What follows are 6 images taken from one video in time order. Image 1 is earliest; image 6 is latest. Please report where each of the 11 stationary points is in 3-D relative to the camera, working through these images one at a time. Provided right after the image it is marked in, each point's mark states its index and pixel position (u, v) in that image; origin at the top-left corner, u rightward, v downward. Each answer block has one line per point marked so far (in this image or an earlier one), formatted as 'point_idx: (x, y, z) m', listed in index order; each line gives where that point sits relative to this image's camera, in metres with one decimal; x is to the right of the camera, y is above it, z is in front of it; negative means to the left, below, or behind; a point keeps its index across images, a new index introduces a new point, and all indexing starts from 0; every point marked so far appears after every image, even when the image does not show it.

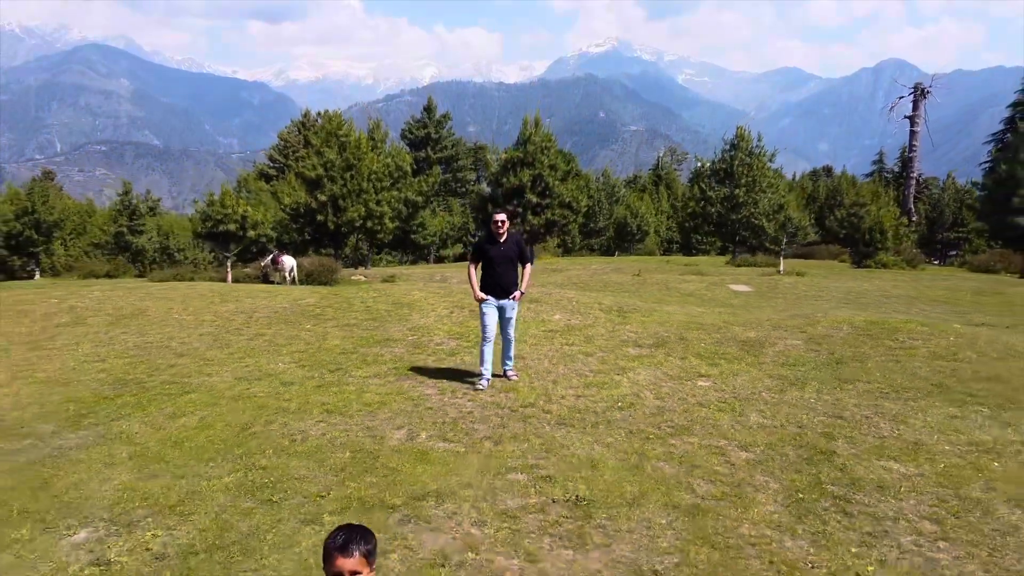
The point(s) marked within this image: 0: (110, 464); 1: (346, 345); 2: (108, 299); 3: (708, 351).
0: (-3.9, -1.7, +6.7) m
1: (-3.0, -1.0, +12.1) m
2: (-10.1, -0.3, +16.7) m
3: (+3.5, -1.1, +11.6) m
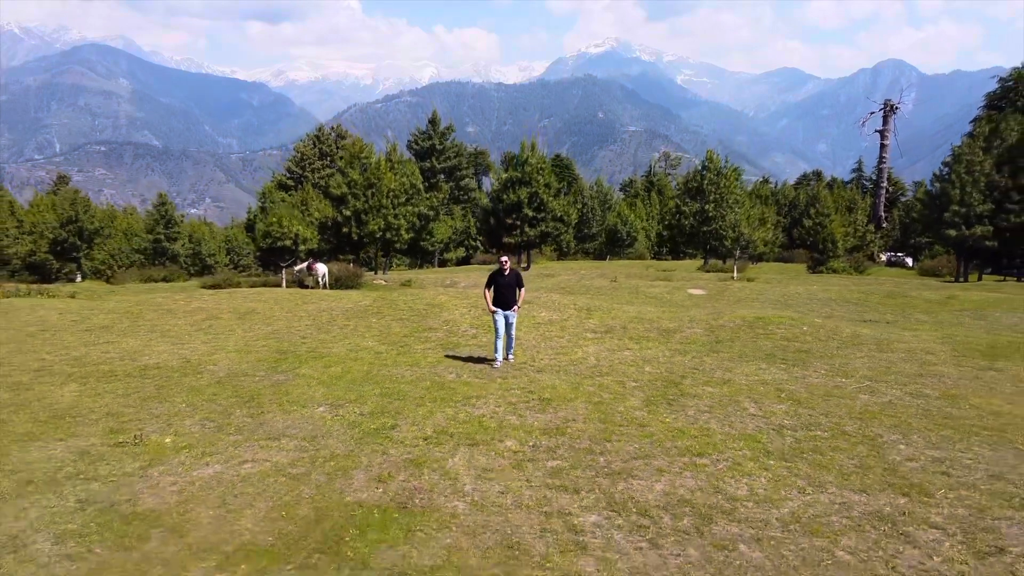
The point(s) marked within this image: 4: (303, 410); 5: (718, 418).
0: (-3.9, -1.9, +13.0) m
1: (-3.0, -1.2, +18.4) m
2: (-10.1, -0.5, +23.0) m
3: (+3.5, -1.3, +17.9) m
4: (-3.6, -2.1, +11.6) m
5: (+3.6, -2.2, +11.5) m
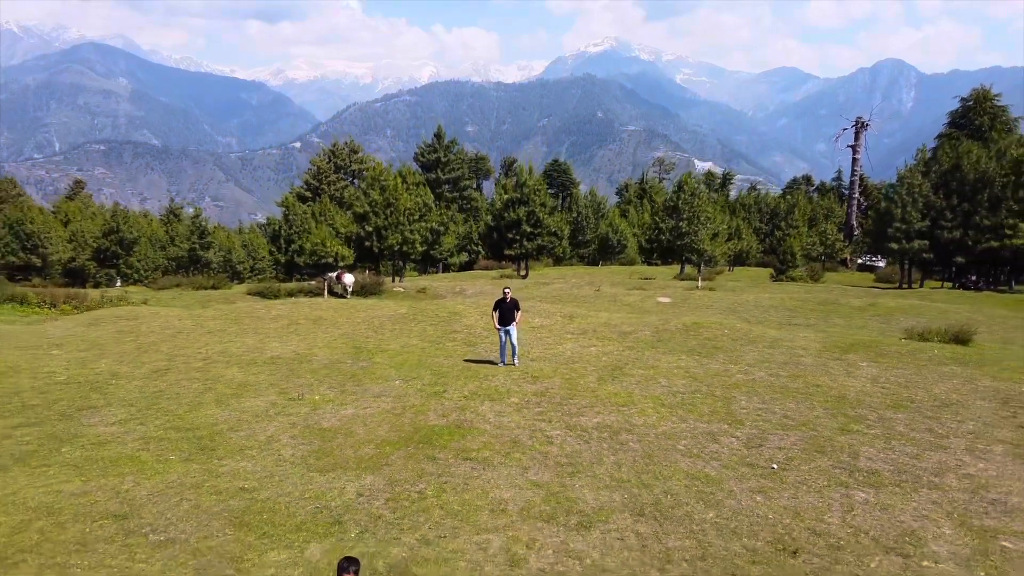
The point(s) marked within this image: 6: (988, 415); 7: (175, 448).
0: (-3.8, -2.5, +20.2) m
1: (-2.9, -1.8, +25.6) m
2: (-10.1, -1.0, +30.2) m
3: (+3.5, -1.9, +25.1) m
4: (-3.6, -2.7, +18.8) m
5: (+3.6, -2.8, +18.7) m
6: (+12.5, -3.3, +17.2) m
7: (-6.9, -3.3, +13.3) m
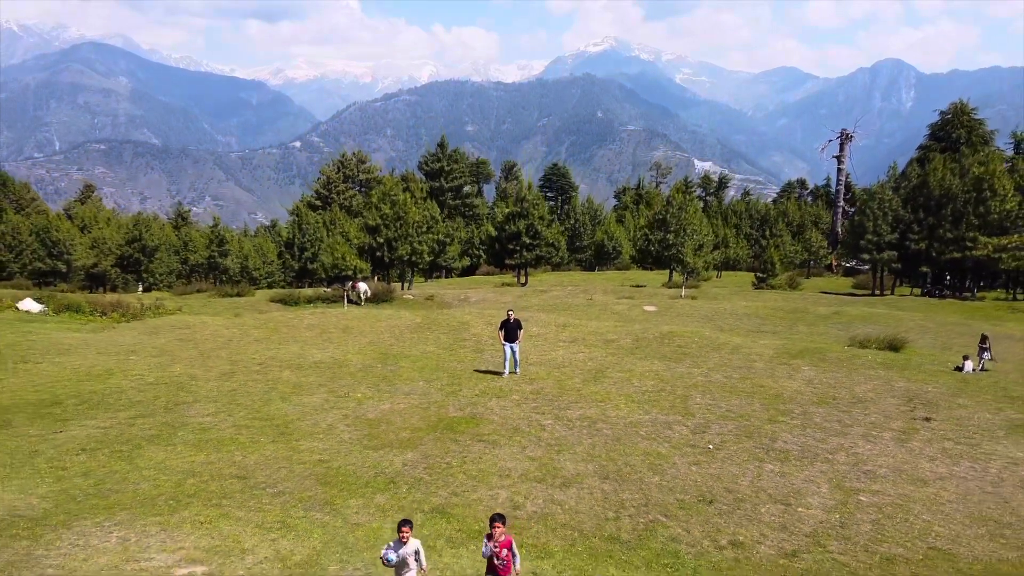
0: (-3.8, -3.1, +24.6) m
1: (-2.9, -2.4, +30.0) m
2: (-10.0, -1.7, +34.6) m
3: (+3.6, -2.5, +29.5) m
4: (-3.5, -3.3, +23.2) m
5: (+3.7, -3.5, +23.1) m
6: (+12.6, -4.0, +21.7) m
7: (-6.8, -3.9, +17.8) m
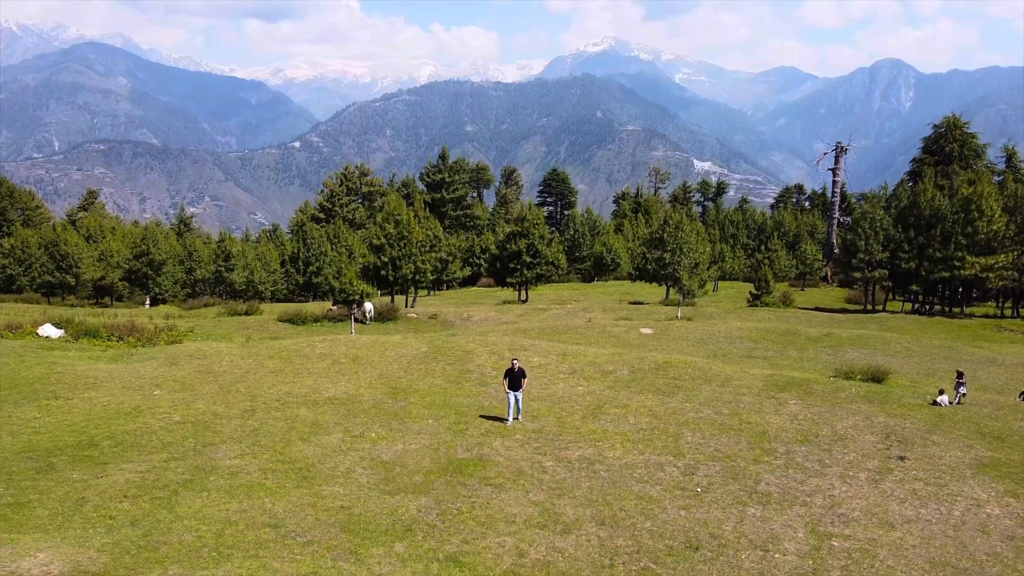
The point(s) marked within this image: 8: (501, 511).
0: (-3.6, -4.8, +26.2) m
1: (-2.8, -4.1, +31.6) m
2: (-9.9, -3.3, +36.2) m
3: (+3.7, -4.2, +31.1) m
4: (-3.4, -5.0, +24.8) m
5: (+3.8, -5.1, +24.7) m
6: (+12.7, -5.7, +23.3) m
7: (-6.7, -5.6, +19.3) m
8: (-0.3, -6.0, +17.7) m
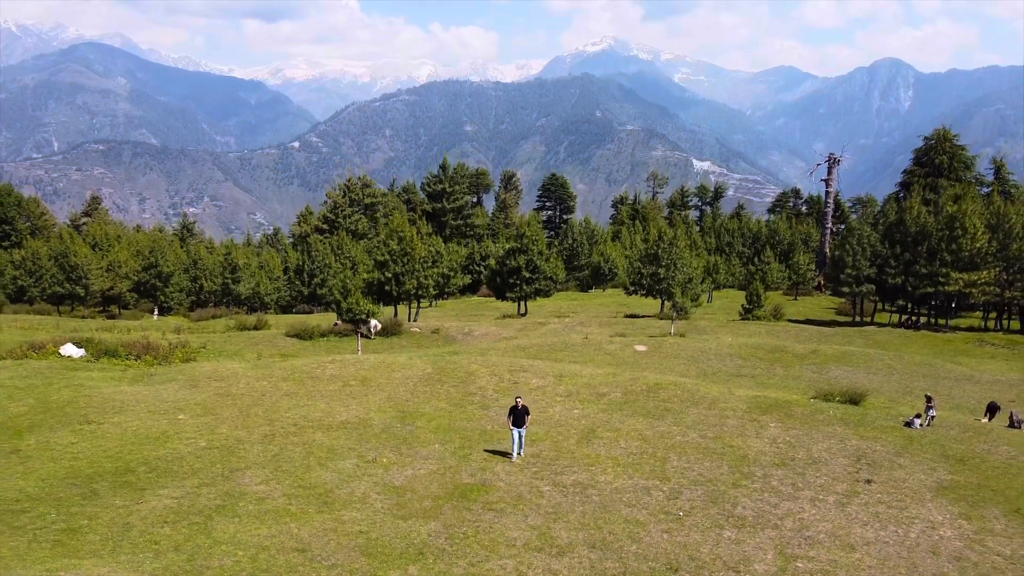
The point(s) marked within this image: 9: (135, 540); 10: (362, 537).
0: (-3.6, -6.2, +28.3) m
1: (-2.8, -5.5, +33.7) m
2: (-9.9, -4.7, +38.2) m
3: (+3.7, -5.6, +33.2) m
4: (-3.4, -6.4, +26.8) m
5: (+3.8, -6.6, +26.8) m
6: (+12.7, -7.1, +25.4) m
7: (-6.7, -7.0, +21.4) m
8: (-0.3, -7.4, +19.7) m
9: (-10.8, -7.2, +18.7) m
10: (-4.4, -7.3, +19.3) m
